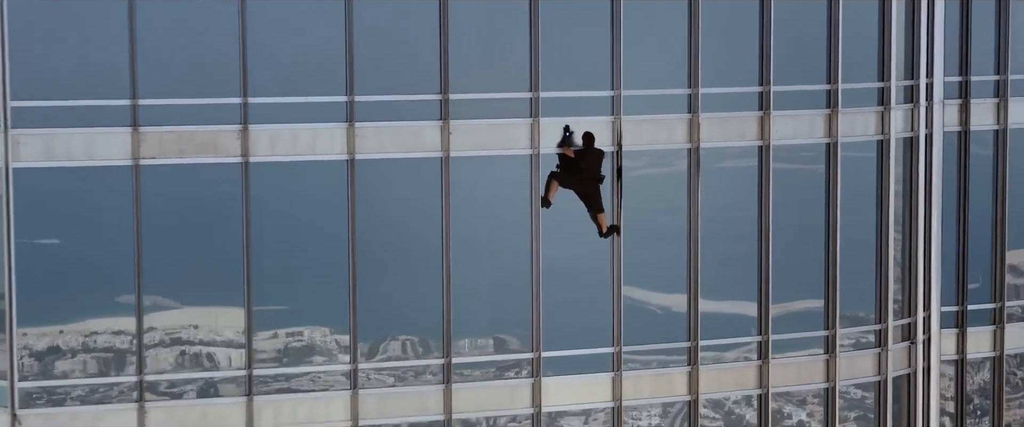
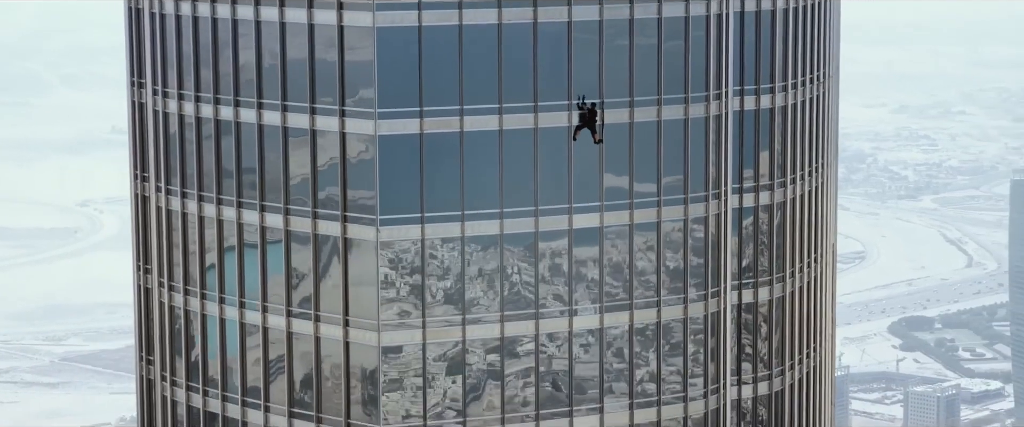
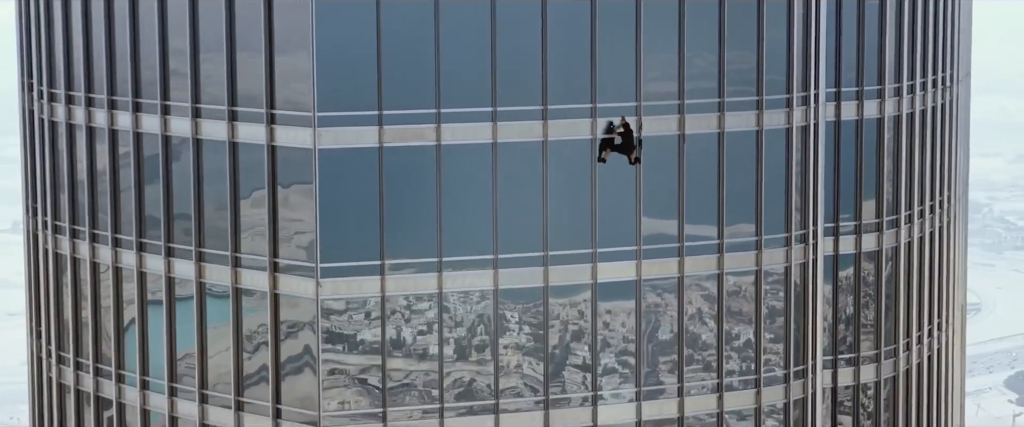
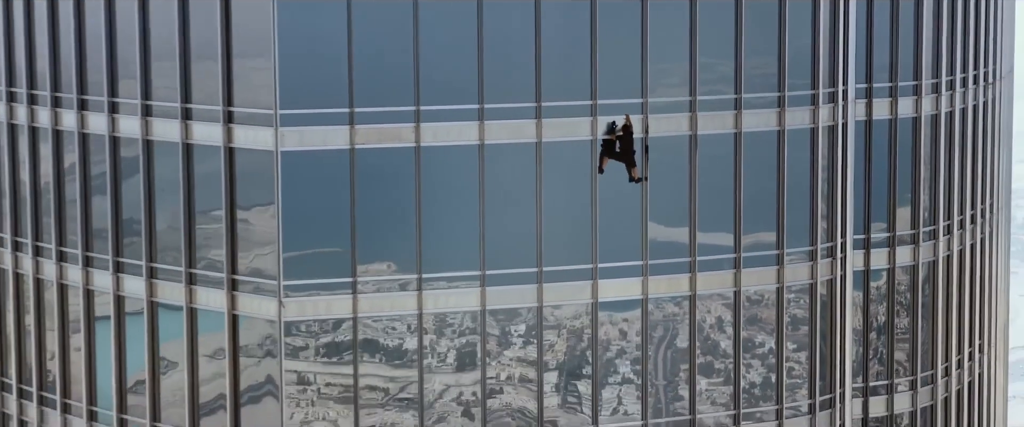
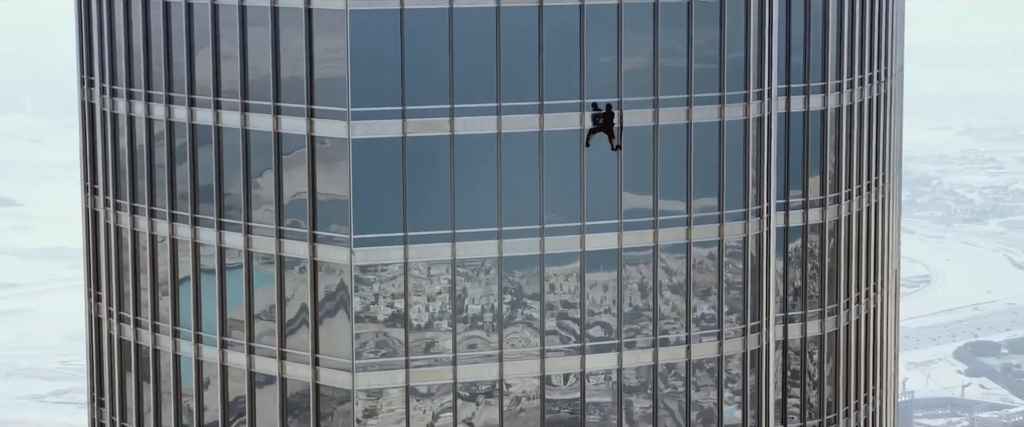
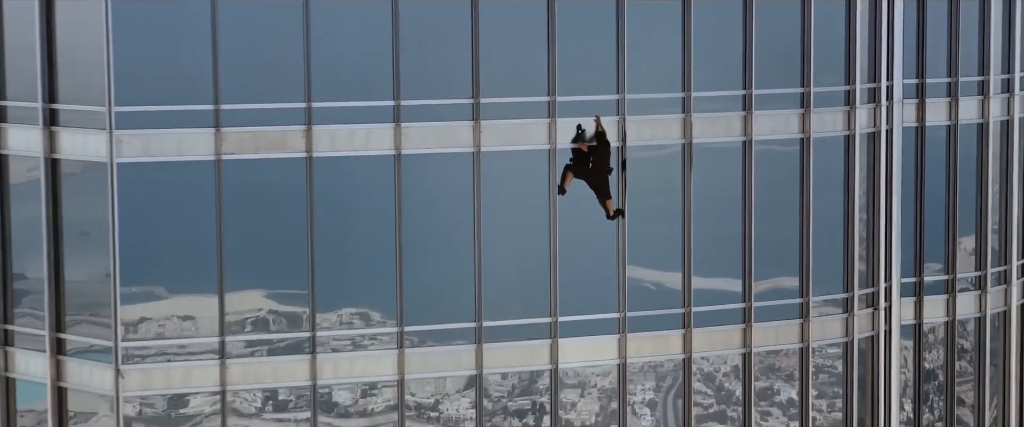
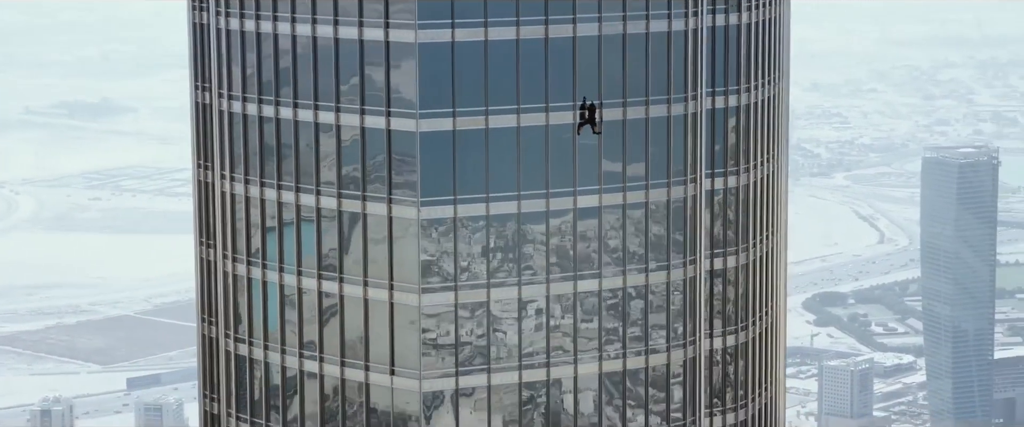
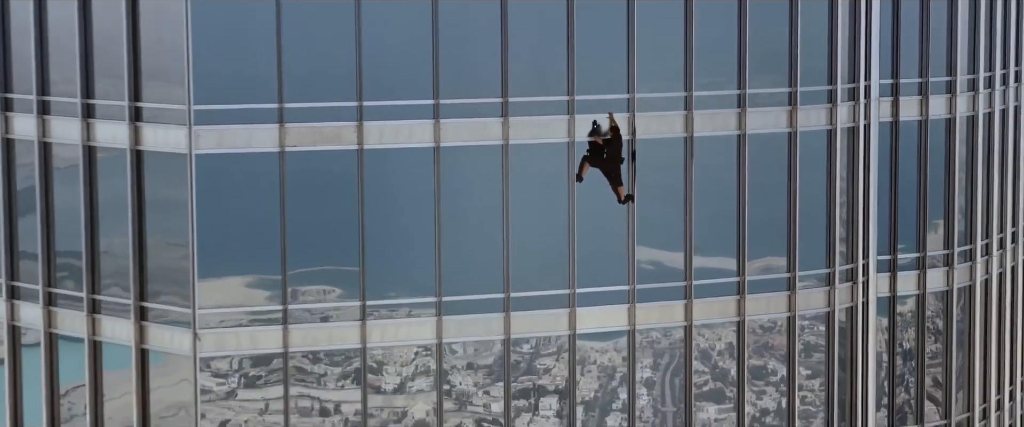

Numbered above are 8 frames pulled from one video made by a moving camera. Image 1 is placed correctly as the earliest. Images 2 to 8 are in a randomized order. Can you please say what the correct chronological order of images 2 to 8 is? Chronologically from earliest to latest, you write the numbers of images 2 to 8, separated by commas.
6, 8, 4, 3, 5, 2, 7
